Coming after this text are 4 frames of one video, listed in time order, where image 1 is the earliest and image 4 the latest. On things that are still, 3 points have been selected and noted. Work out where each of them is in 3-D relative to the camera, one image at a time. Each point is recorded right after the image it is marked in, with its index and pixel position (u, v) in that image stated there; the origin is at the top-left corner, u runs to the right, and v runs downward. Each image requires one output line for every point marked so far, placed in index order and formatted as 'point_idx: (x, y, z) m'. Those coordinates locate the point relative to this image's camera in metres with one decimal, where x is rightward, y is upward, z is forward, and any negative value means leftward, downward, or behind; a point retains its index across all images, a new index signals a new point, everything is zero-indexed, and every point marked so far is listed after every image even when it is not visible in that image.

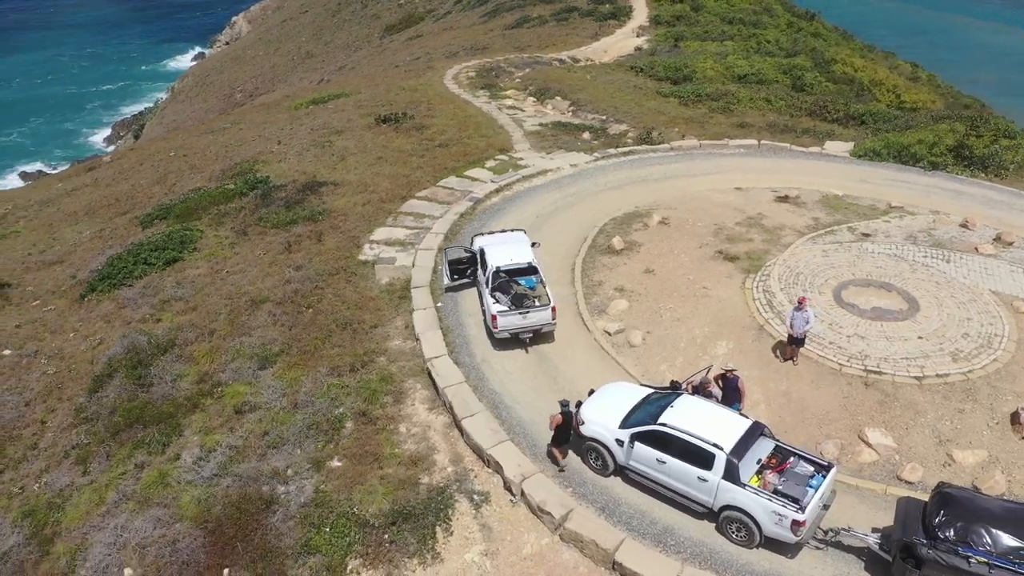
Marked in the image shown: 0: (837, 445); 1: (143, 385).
0: (+5.9, -2.9, +15.0) m
1: (-8.5, -2.2, +18.8) m
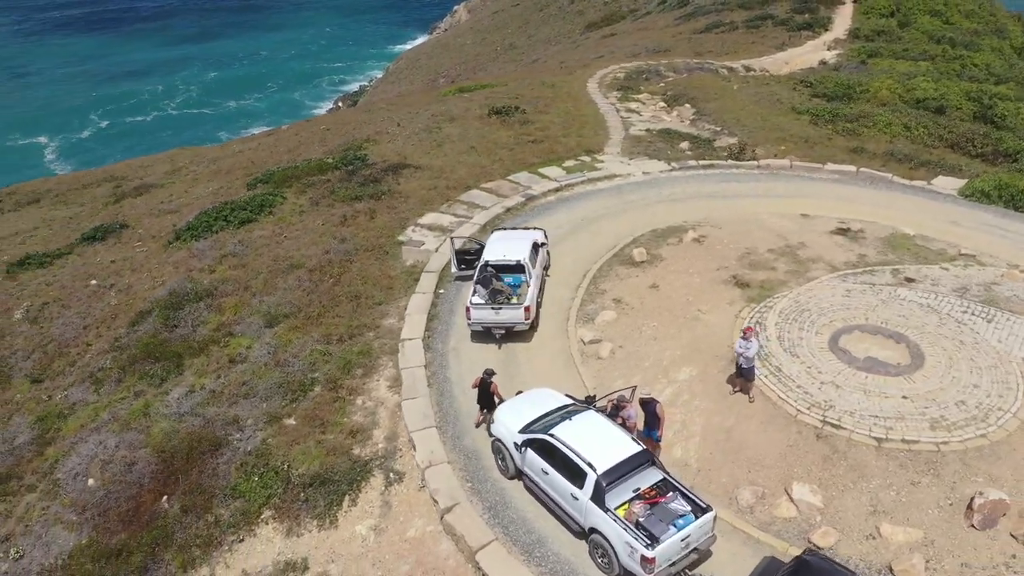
0: (+4.1, -3.5, +13.9) m
1: (-8.7, -0.9, +21.0) m
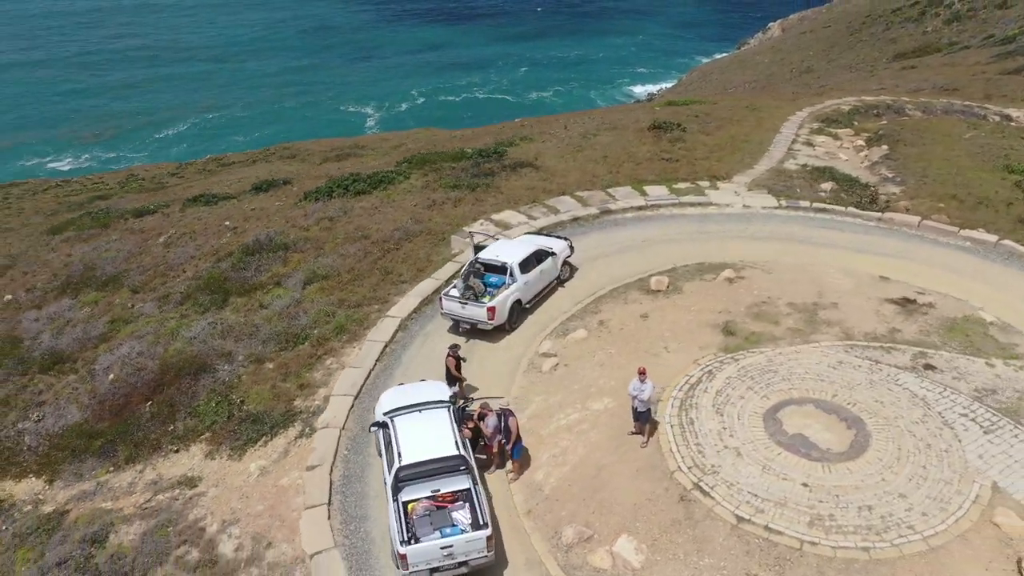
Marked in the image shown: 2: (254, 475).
0: (+1.1, -4.0, +13.3) m
1: (-8.0, +0.6, +24.1) m
2: (-5.0, -3.6, +16.0) m
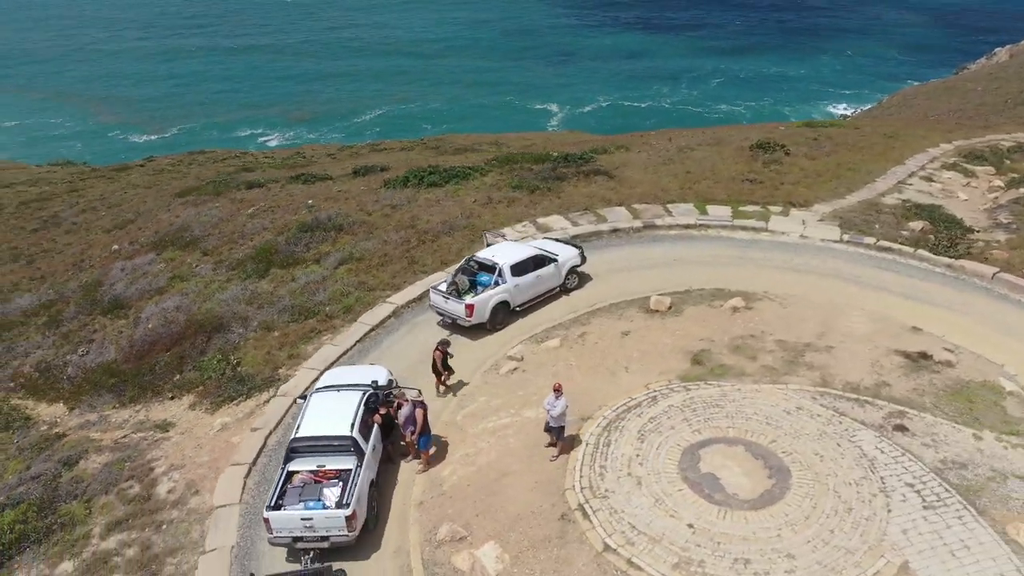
0: (-1.0, -4.0, +13.4) m
1: (-6.9, +1.5, +25.9) m
2: (-6.3, -3.0, +17.3) m
